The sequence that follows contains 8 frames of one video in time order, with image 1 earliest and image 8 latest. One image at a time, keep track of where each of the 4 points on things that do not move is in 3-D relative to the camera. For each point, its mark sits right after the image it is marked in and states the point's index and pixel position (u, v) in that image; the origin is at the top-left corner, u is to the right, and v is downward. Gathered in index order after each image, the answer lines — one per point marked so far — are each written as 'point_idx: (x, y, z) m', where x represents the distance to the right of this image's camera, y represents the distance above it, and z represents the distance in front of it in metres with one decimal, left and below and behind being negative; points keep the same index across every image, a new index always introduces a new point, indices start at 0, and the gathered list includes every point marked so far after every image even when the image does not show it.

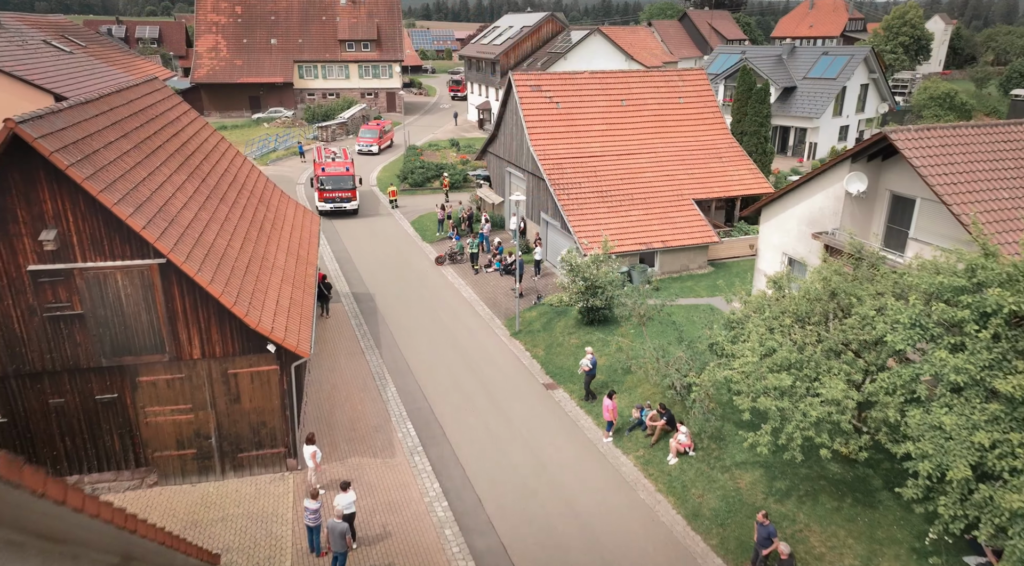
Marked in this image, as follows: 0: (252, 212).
0: (-7.2, +1.9, +19.0) m
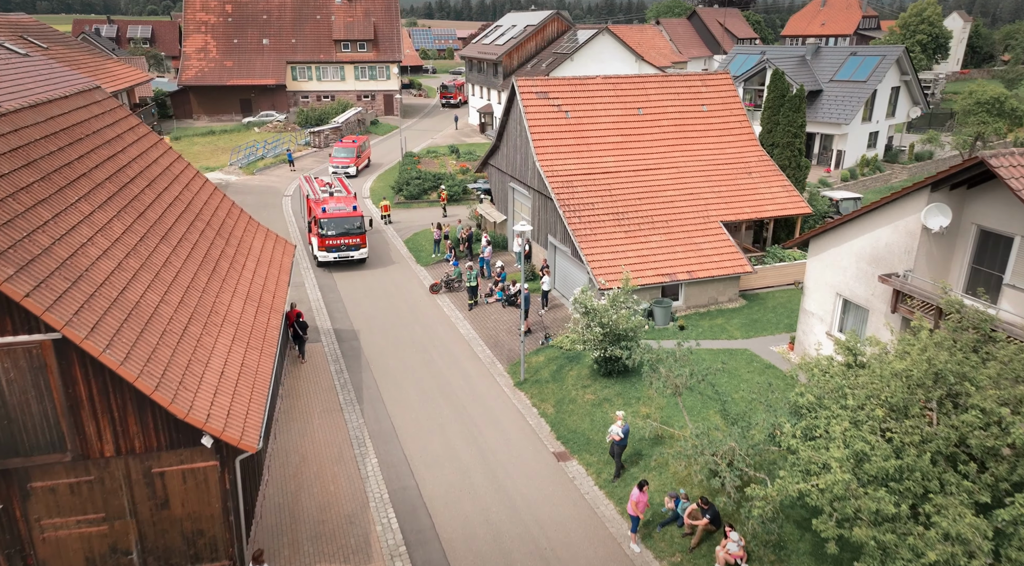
0: (-7.1, +0.8, +15.9) m
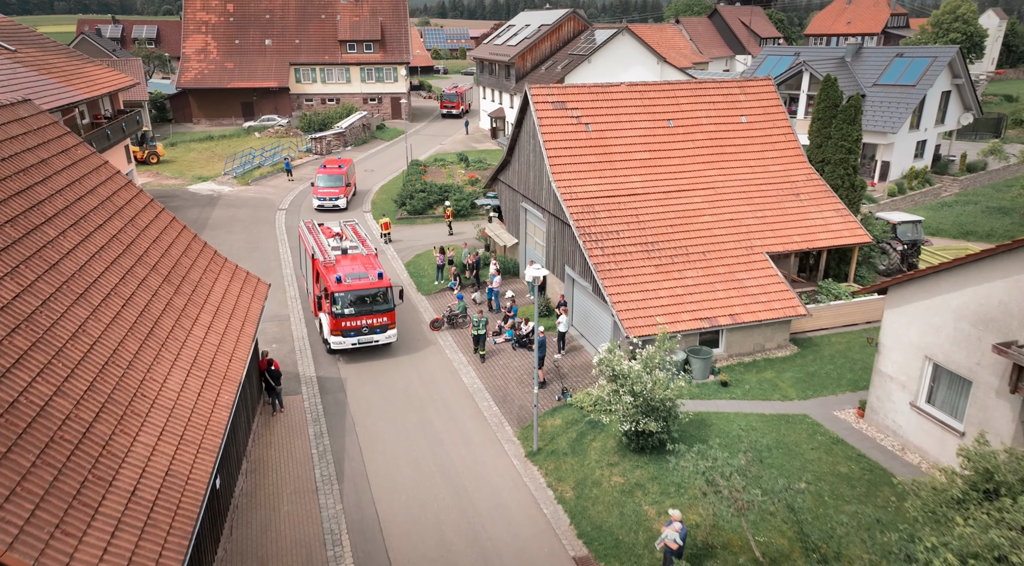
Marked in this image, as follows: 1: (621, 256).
0: (-6.9, -0.4, +12.8) m
1: (+3.1, +0.8, +19.8) m
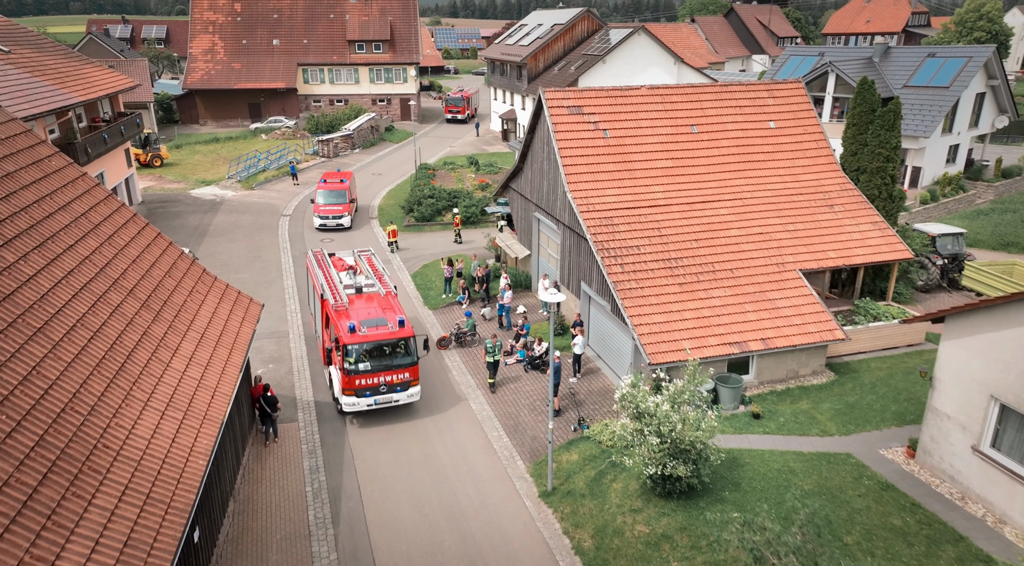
0: (-6.7, -0.9, +11.5) m
1: (+3.5, +0.3, +18.3) m
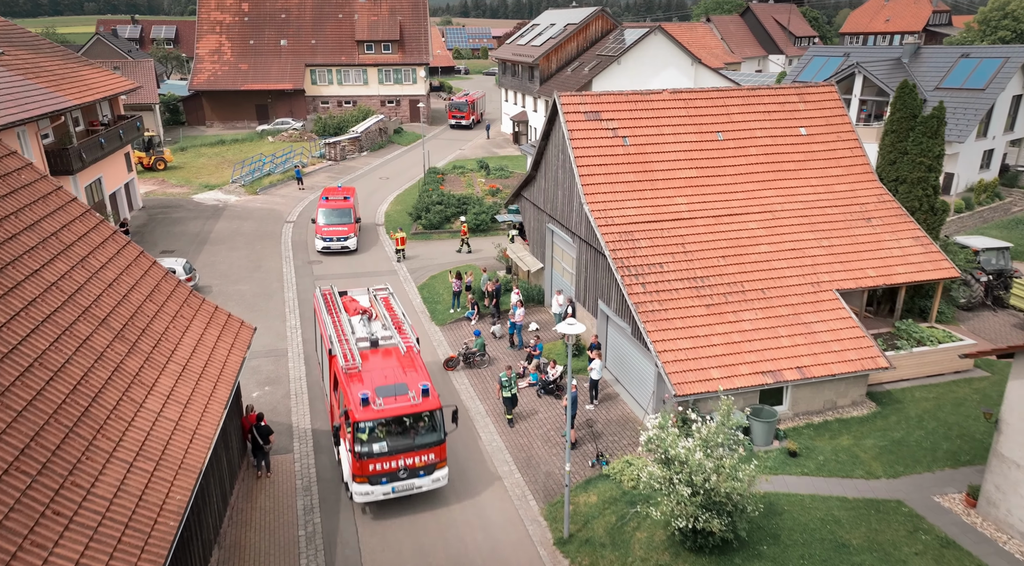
0: (-6.5, -1.4, +10.2) m
1: (+3.8, -0.2, +16.9) m
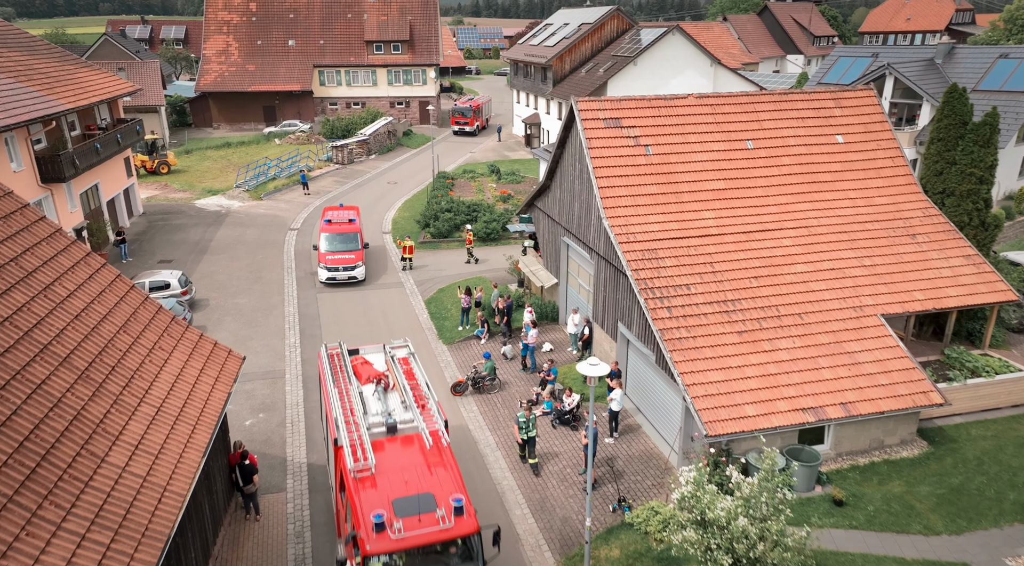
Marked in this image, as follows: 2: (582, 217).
0: (-6.3, -1.9, +8.9) m
1: (+4.1, -0.8, +15.4) m
2: (+1.9, +1.9, +19.4) m
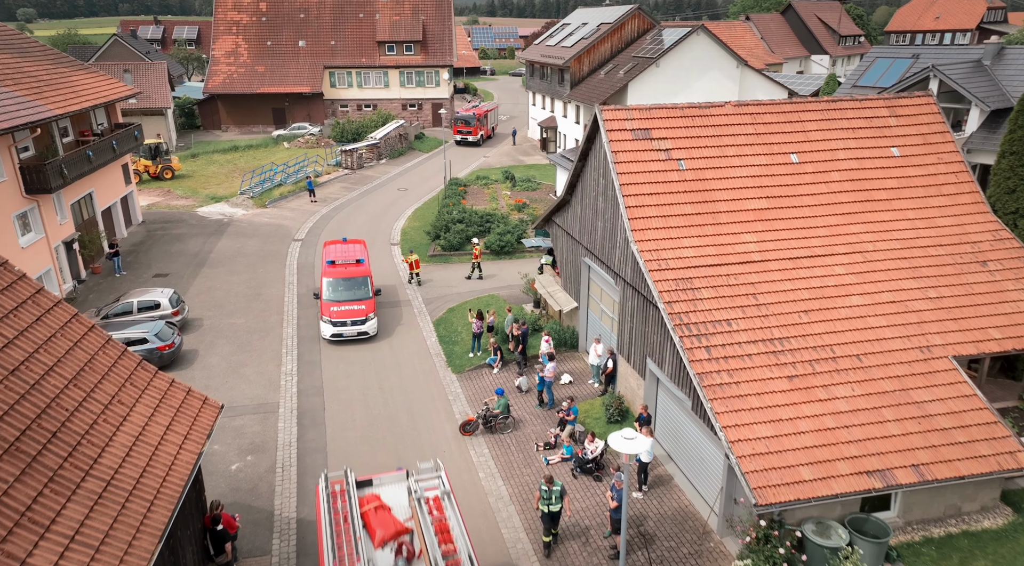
0: (-6.1, -2.6, +7.1) m
1: (+4.4, -1.5, +13.5) m
2: (+2.3, +1.2, +17.5) m
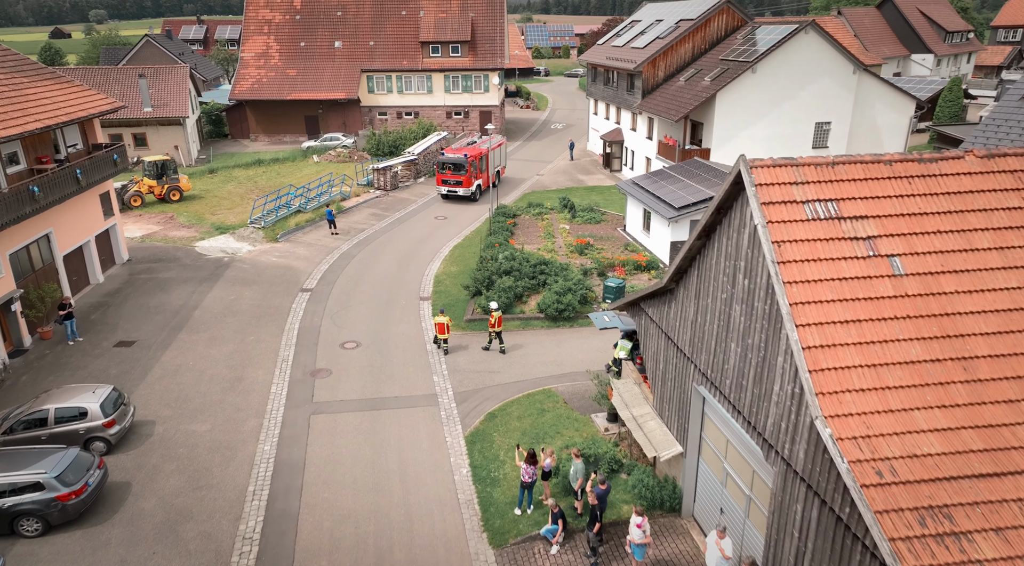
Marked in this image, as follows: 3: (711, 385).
0: (-5.7, -5.0, +0.5) m
1: (+5.3, -4.2, +6.1) m
2: (+3.5, -1.4, +10.2) m
3: (+3.4, -1.8, +11.8) m
